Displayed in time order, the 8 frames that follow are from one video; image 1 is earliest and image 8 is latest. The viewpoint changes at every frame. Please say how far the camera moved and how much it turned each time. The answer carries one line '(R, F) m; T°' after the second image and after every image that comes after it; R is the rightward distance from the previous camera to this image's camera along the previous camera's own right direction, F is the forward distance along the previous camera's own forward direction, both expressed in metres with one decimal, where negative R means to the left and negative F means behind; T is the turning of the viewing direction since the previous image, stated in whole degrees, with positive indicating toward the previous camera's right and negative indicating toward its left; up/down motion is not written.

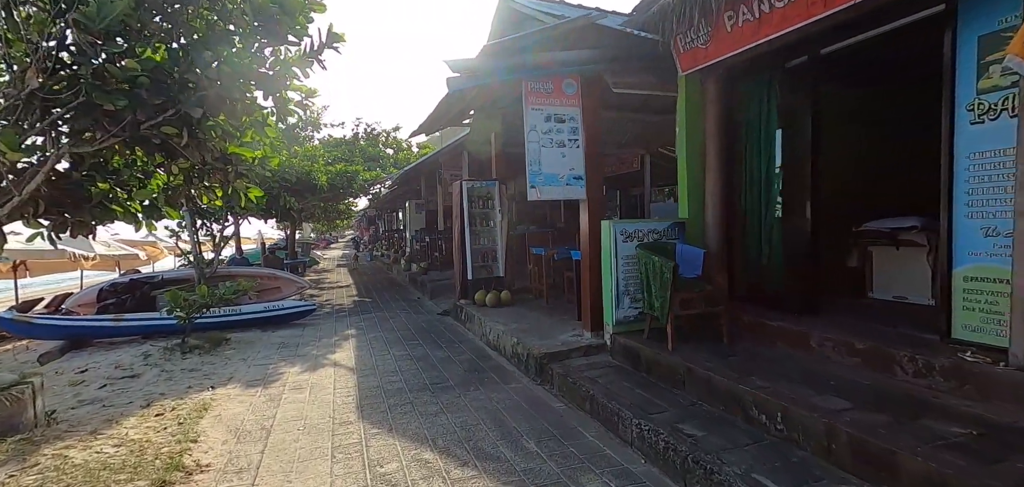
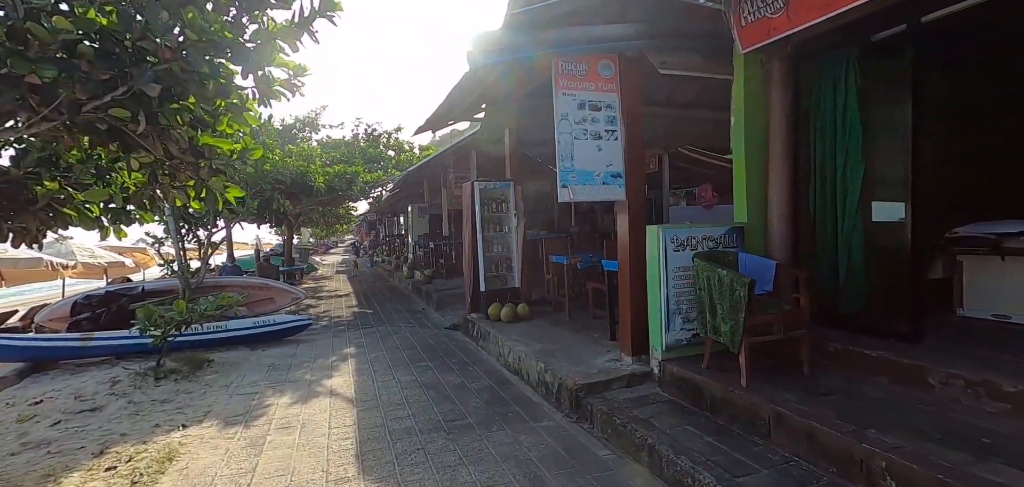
(-0.2, +0.7) m; 0°
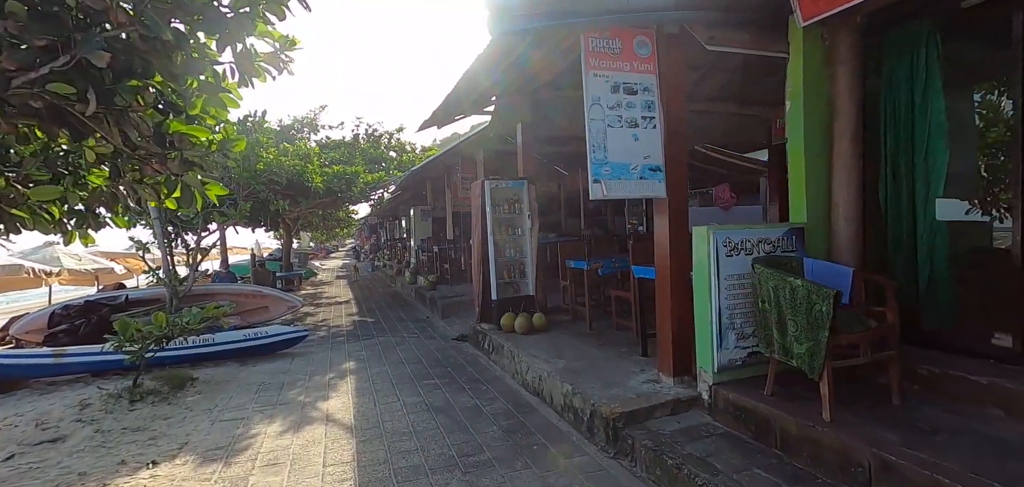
(-0.1, +0.5) m; 0°
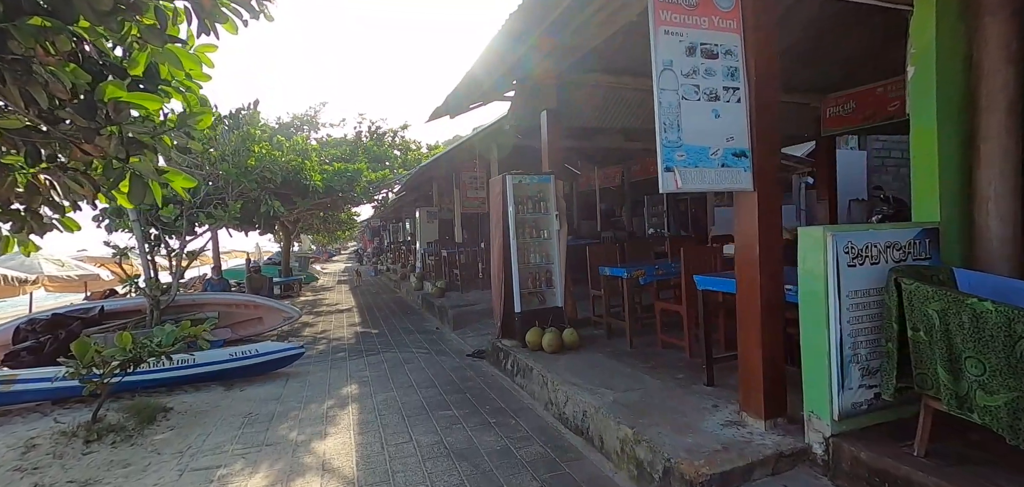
(-0.2, +0.7) m; 0°
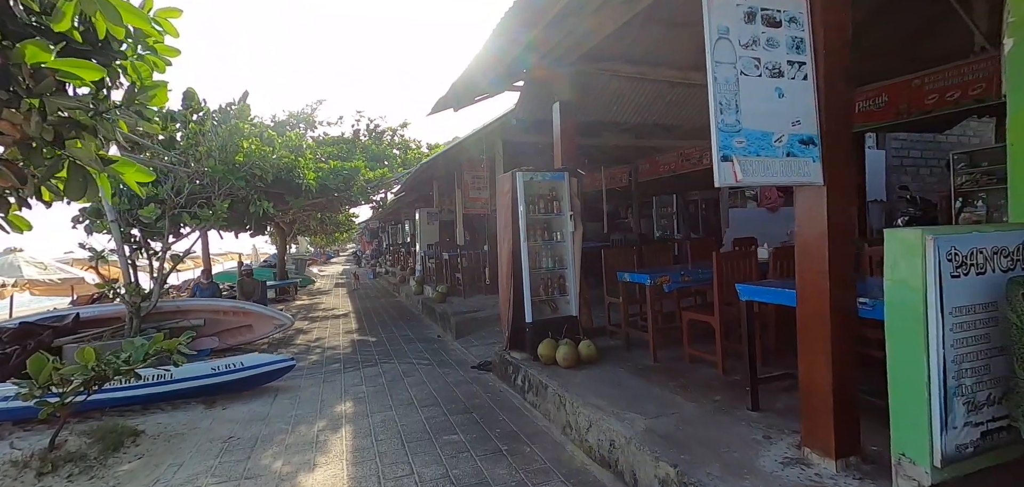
(-0.1, +0.4) m; 0°
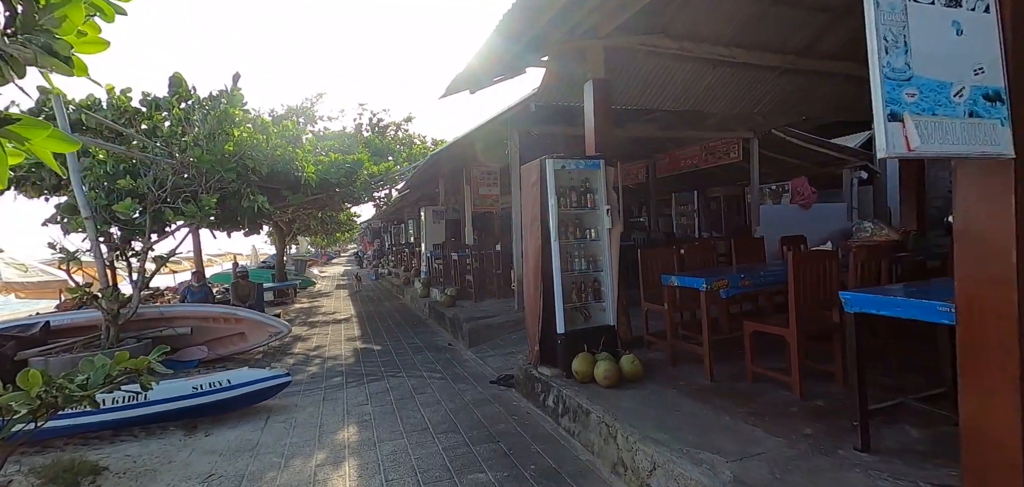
(-0.2, +0.6) m; 0°
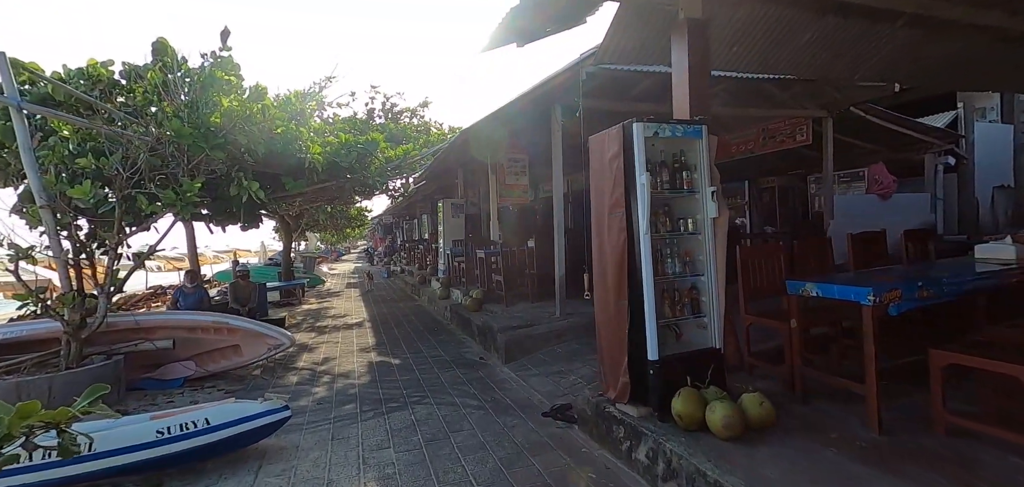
(-0.4, +1.0) m; -1°
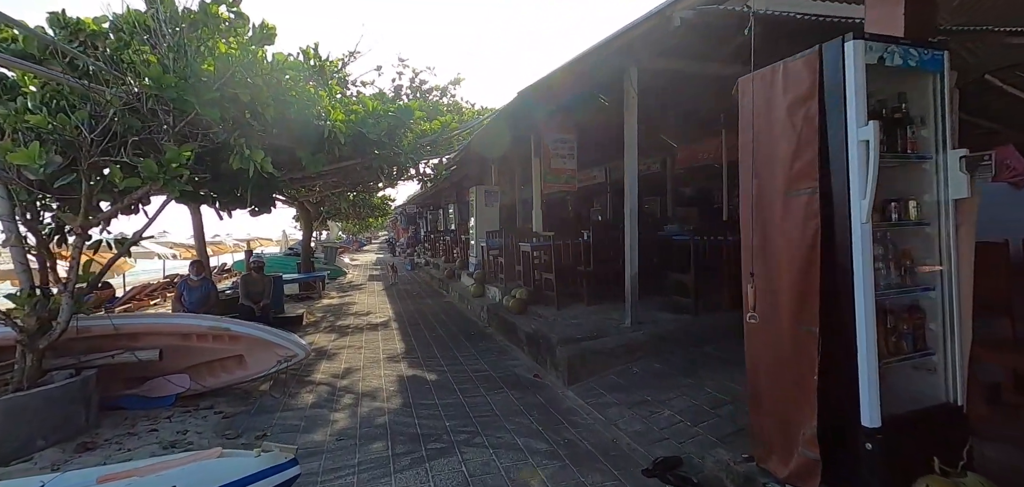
(-0.4, +1.0) m; -2°
